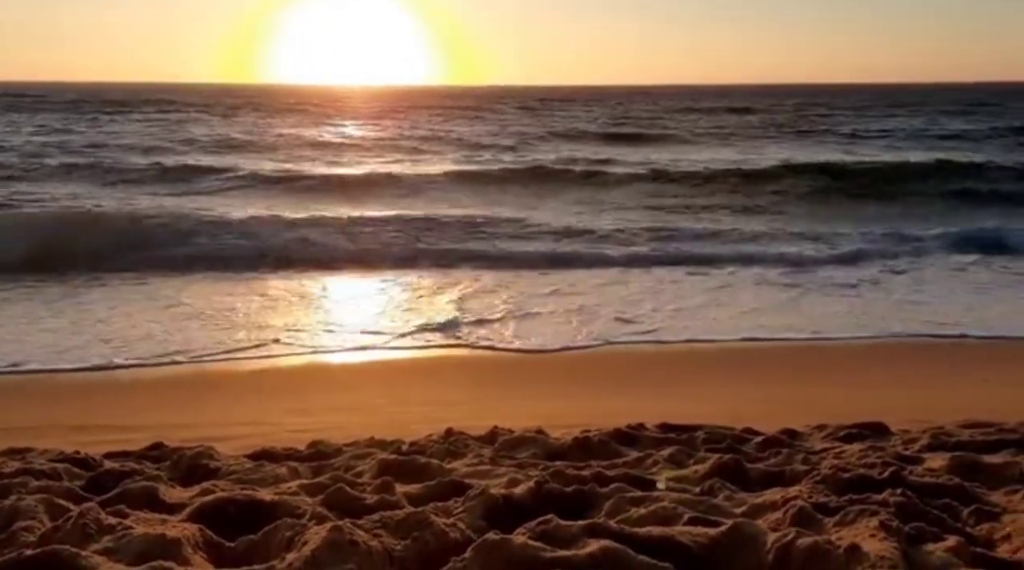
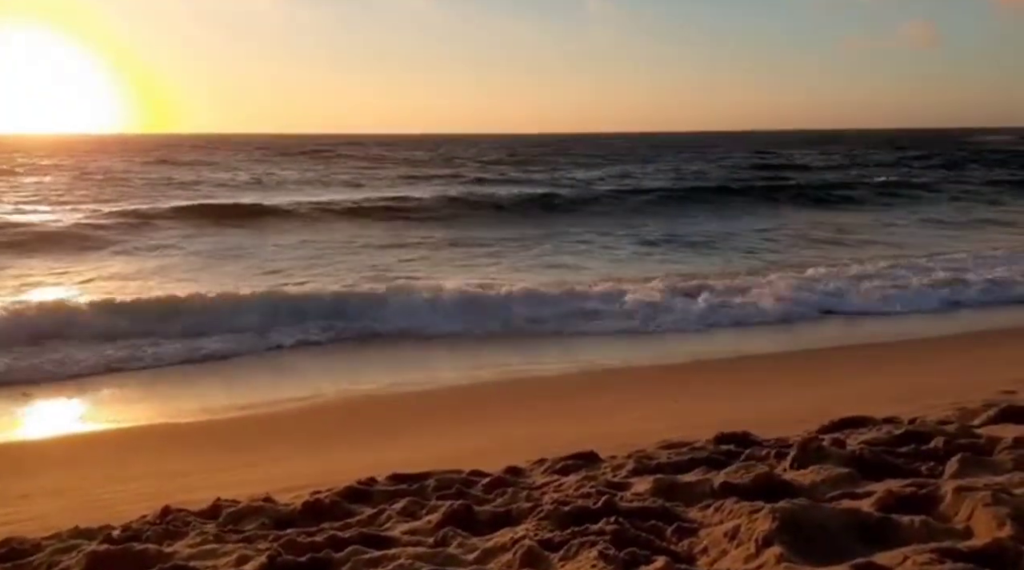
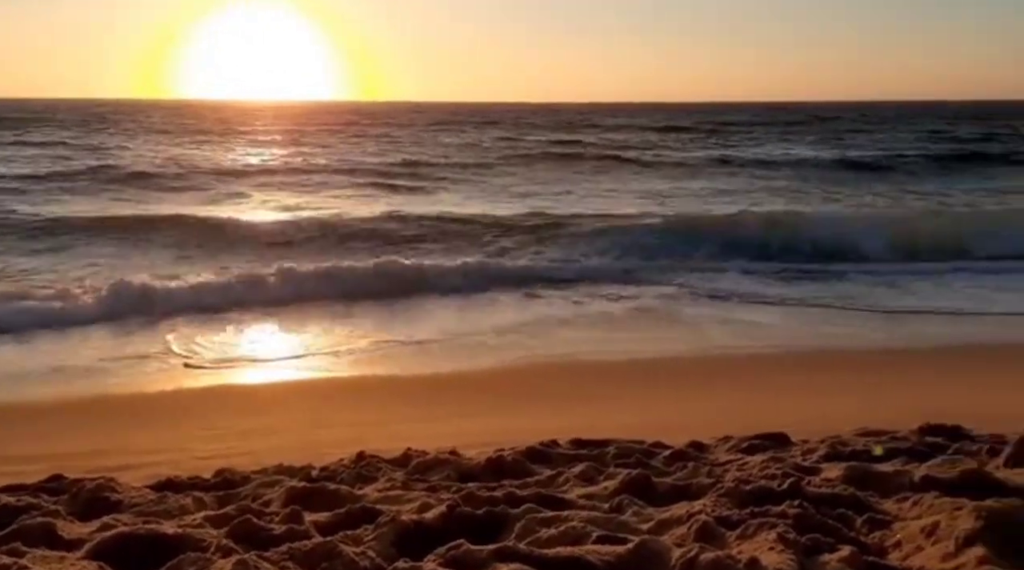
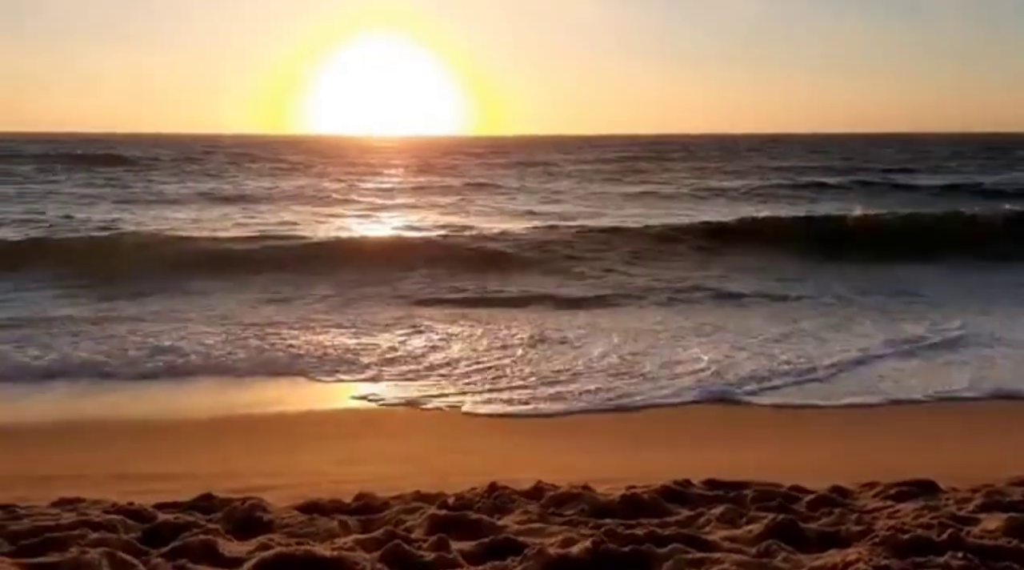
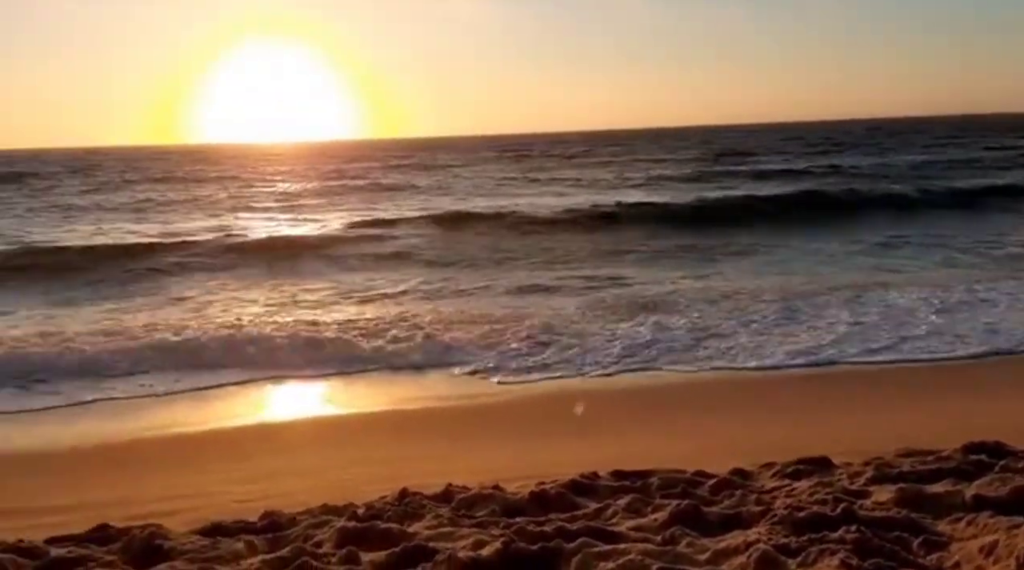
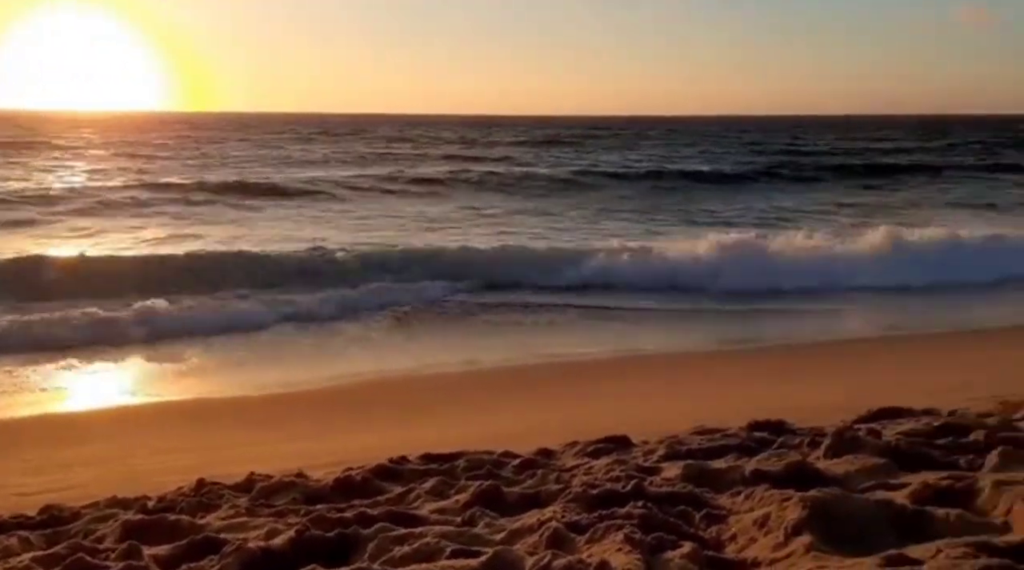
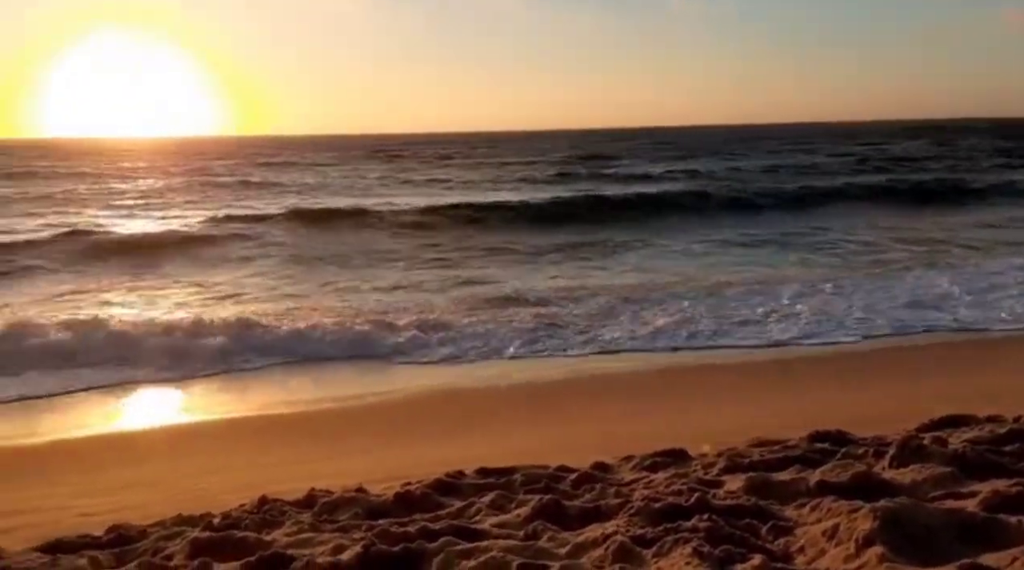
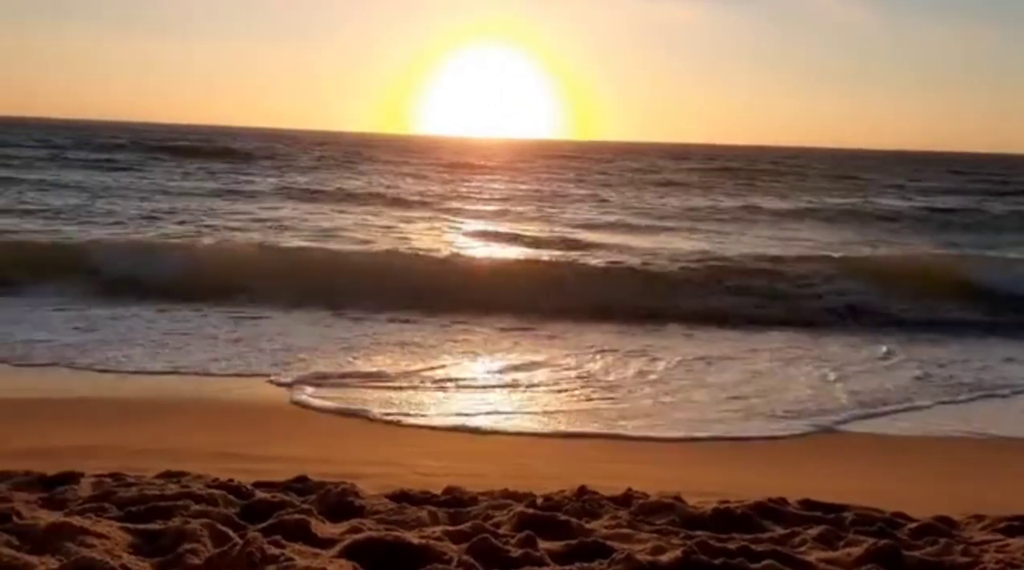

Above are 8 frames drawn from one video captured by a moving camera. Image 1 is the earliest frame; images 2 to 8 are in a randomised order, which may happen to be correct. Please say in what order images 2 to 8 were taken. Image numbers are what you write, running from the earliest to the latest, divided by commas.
3, 6, 2, 7, 5, 4, 8
